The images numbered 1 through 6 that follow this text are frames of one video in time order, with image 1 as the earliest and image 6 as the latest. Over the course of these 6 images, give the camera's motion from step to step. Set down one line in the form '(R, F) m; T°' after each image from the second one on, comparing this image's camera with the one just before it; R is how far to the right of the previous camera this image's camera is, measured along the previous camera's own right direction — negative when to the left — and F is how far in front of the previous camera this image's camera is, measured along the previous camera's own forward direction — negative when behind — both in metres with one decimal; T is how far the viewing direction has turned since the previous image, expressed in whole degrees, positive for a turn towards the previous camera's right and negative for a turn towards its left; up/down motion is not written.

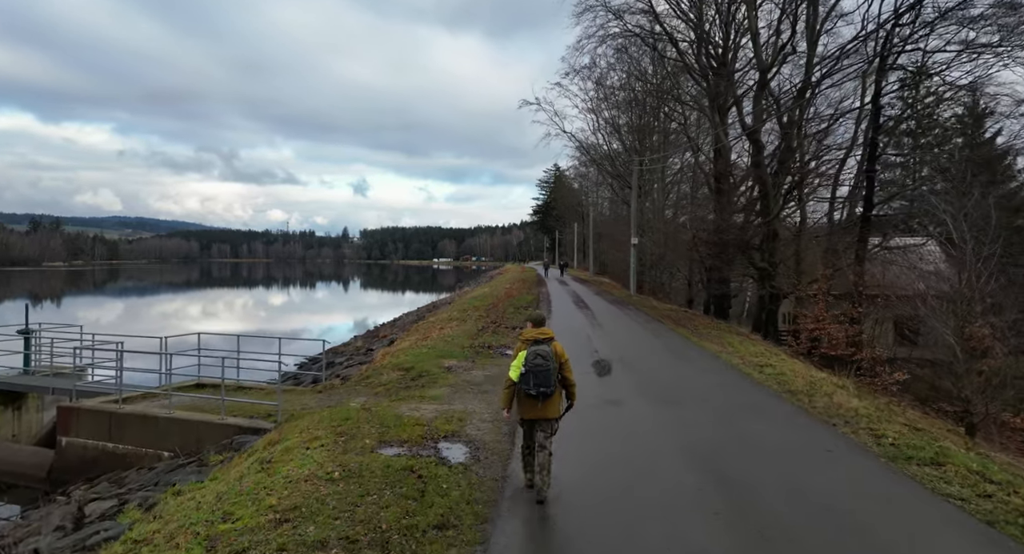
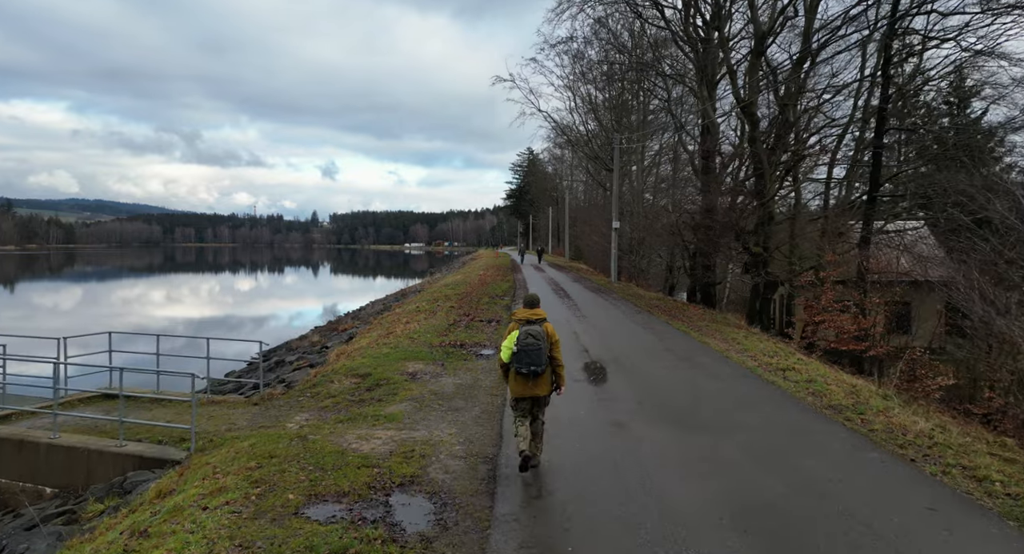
(-0.1, +1.7) m; +3°
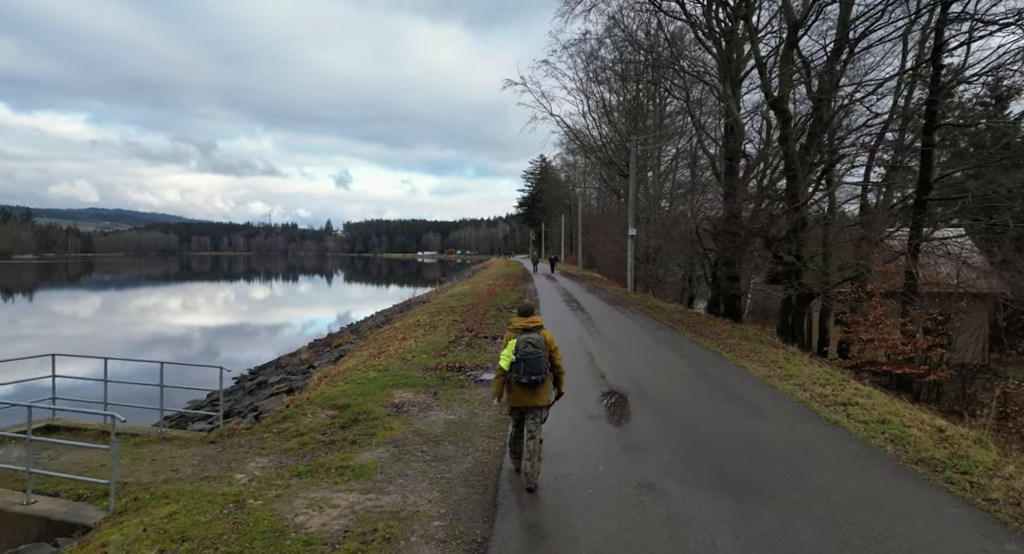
(+0.1, +1.4) m; -1°
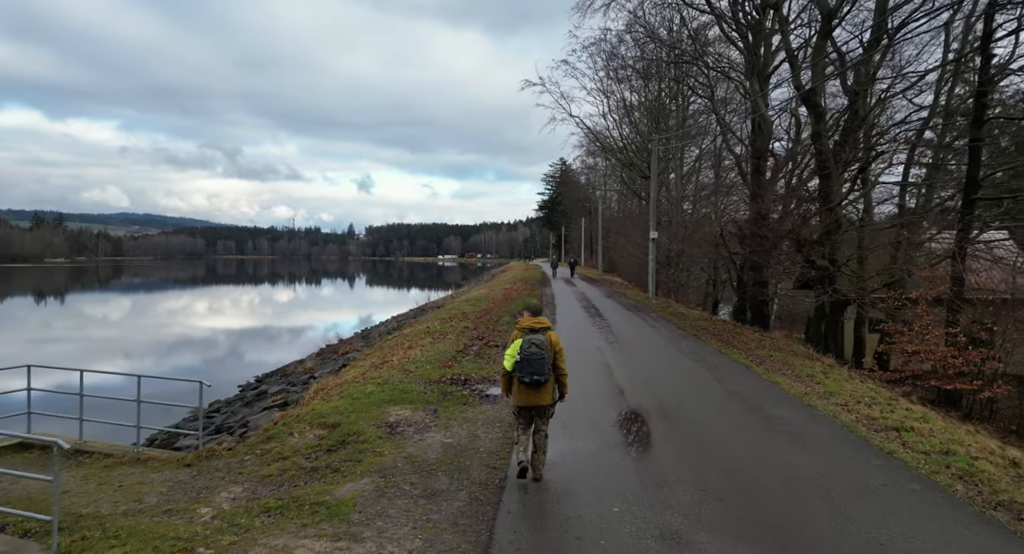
(+0.2, +0.7) m; -2°
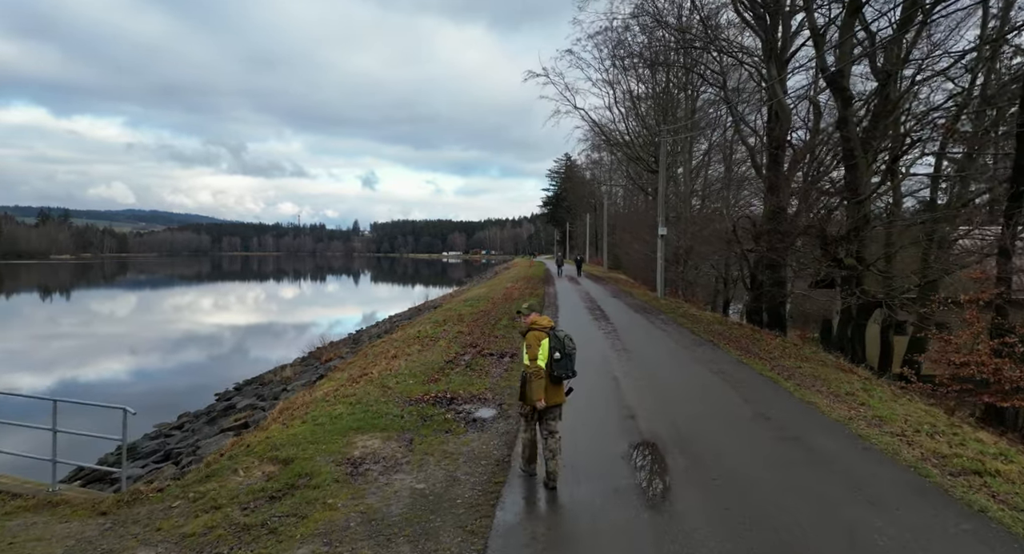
(+0.2, +1.2) m; 0°
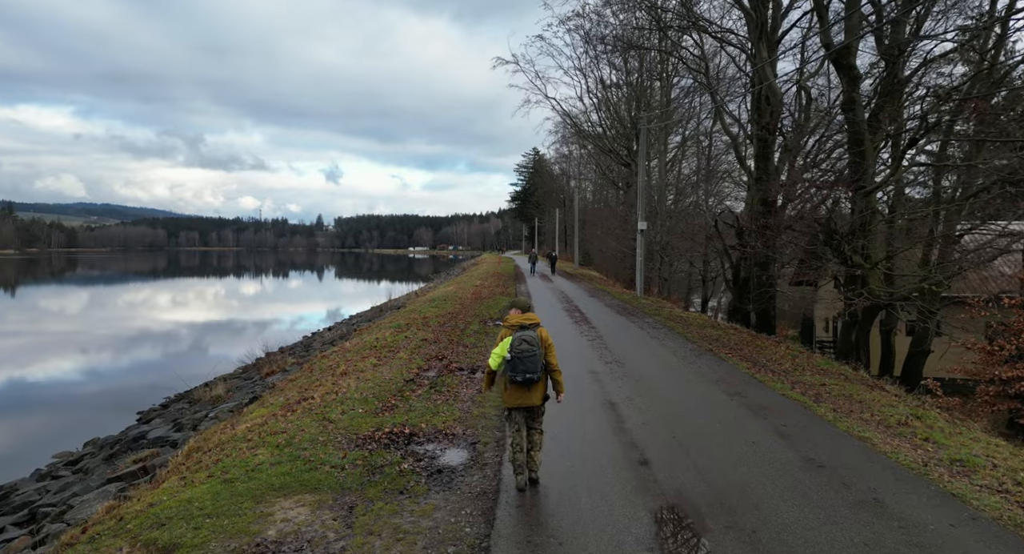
(-0.1, +1.7) m; +3°
